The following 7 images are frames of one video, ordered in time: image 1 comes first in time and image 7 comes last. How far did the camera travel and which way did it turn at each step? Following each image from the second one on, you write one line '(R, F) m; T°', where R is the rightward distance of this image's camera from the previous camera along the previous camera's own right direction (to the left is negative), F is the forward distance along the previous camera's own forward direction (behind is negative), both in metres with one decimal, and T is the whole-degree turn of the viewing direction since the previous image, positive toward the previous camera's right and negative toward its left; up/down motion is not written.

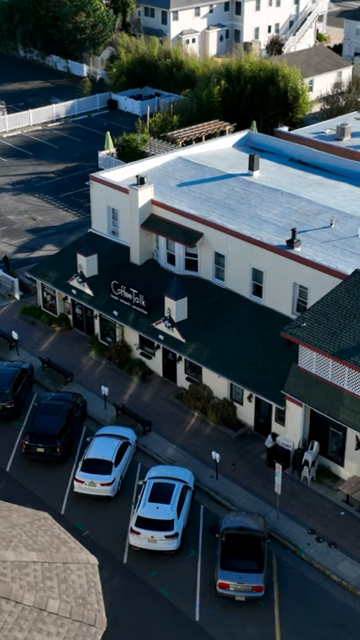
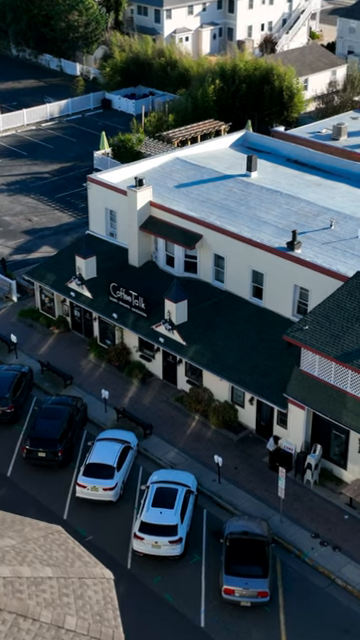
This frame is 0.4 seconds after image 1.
(-0.3, +0.1) m; +1°
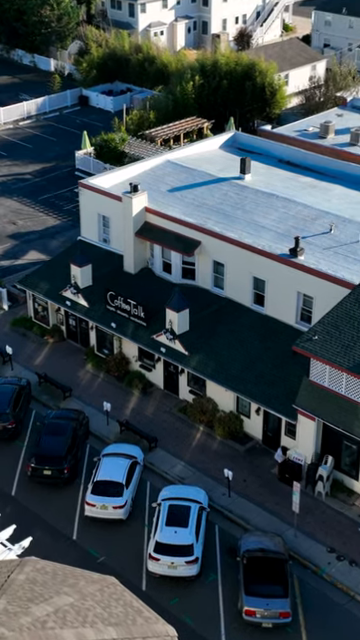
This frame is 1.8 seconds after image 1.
(-1.2, +0.6) m; +2°
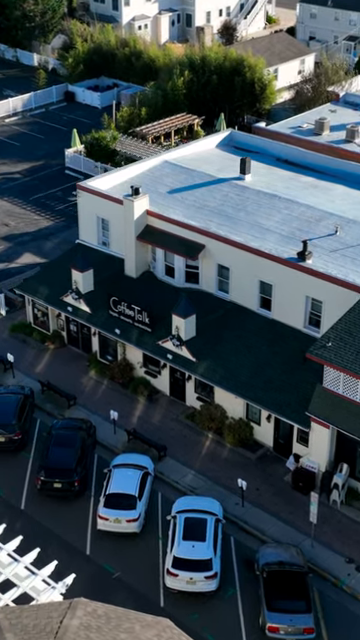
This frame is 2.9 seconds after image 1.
(-1.0, +0.5) m; +1°
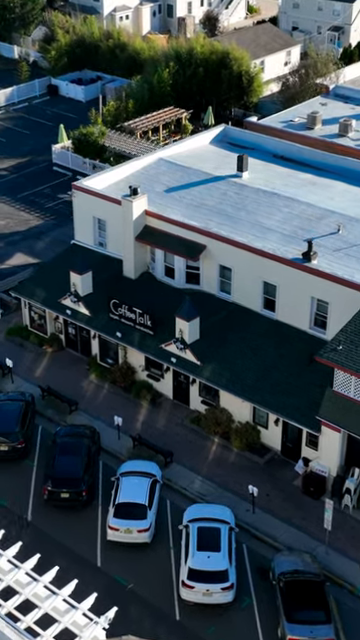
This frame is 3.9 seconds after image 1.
(-0.9, +0.5) m; +1°
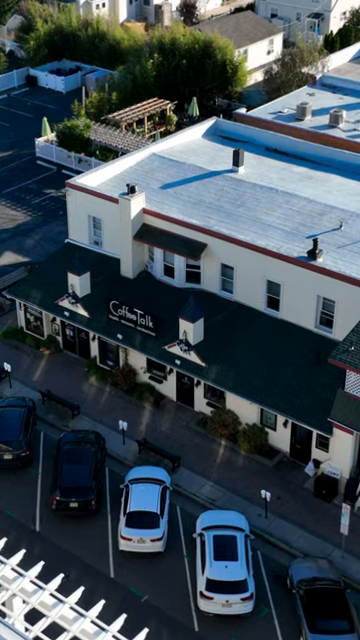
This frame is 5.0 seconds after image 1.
(-1.1, +0.6) m; +2°
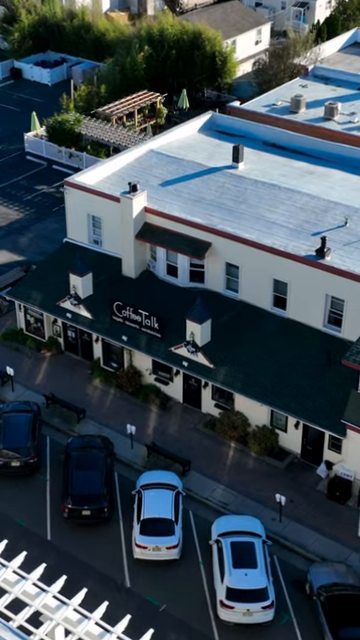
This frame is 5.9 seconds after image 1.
(-0.9, +0.5) m; +1°
